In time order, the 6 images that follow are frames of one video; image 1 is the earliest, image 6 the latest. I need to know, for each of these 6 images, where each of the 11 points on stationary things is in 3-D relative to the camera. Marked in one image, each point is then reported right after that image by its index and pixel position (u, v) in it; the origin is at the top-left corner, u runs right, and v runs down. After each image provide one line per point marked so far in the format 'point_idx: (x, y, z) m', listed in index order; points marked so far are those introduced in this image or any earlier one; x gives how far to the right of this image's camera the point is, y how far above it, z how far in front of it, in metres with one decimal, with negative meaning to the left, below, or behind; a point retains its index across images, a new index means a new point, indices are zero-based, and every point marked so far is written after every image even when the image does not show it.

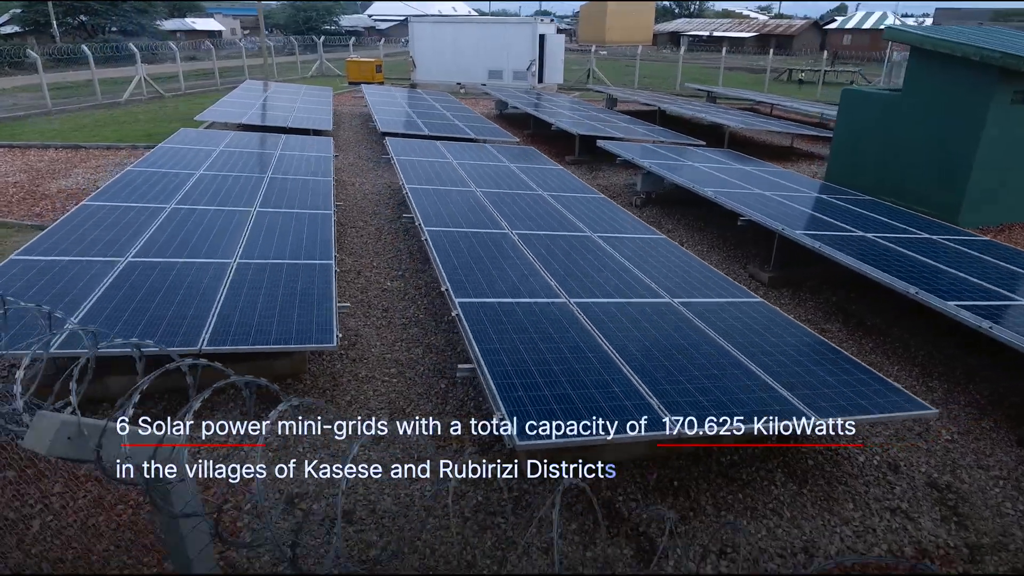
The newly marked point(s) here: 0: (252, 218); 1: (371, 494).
0: (-4.0, +1.1, +9.5) m
1: (-1.2, -1.8, +5.5) m
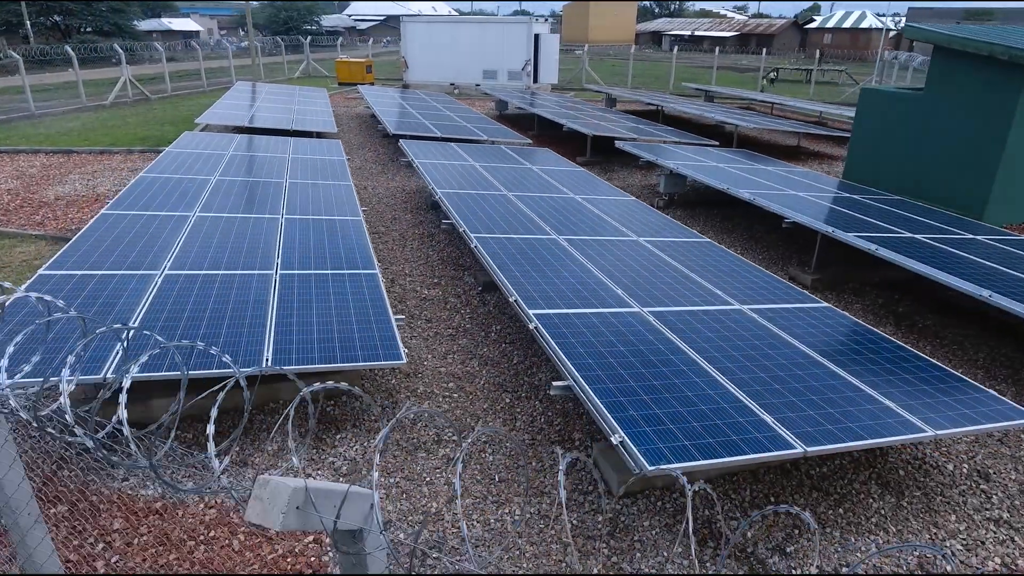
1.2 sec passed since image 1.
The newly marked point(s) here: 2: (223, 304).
0: (-3.3, +0.9, +9.1) m
1: (-0.4, -1.9, +5.2) m
2: (-3.0, -0.2, +6.6) m
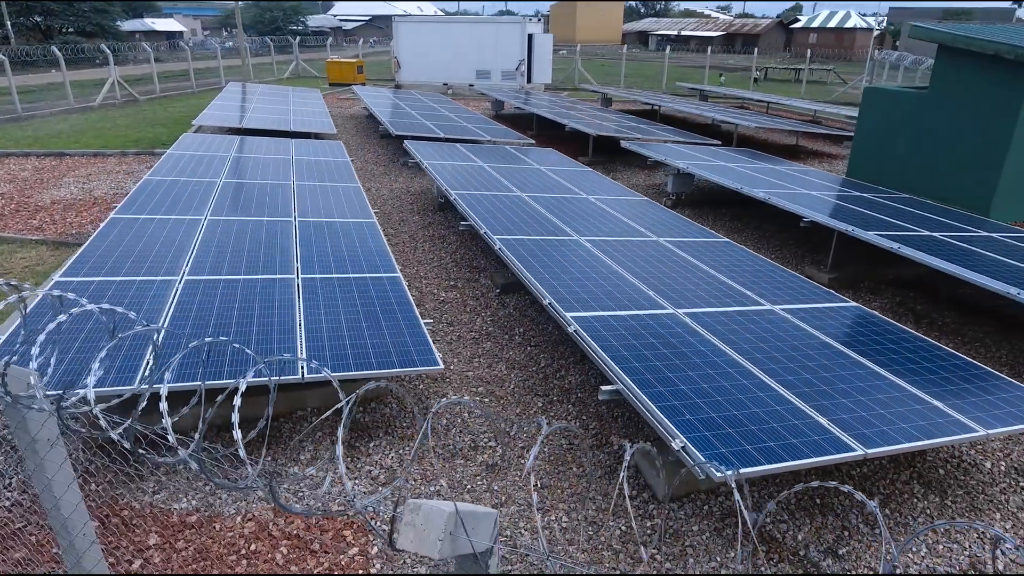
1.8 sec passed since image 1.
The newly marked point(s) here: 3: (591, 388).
0: (-3.1, +0.8, +9.0) m
1: (0.0, -2.0, +5.1) m
2: (-2.7, -0.2, +6.5) m
3: (+0.9, -1.1, +7.0) m
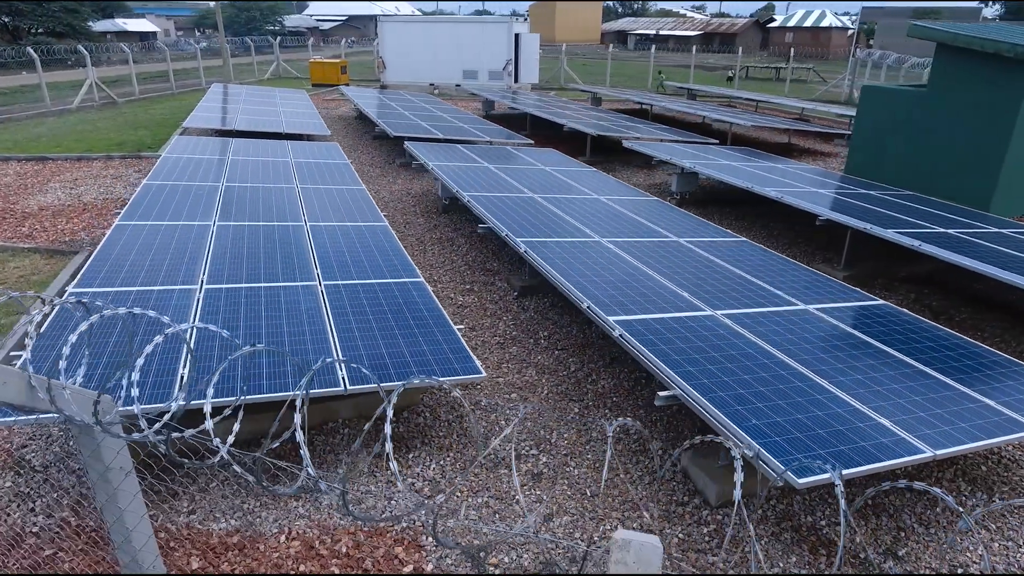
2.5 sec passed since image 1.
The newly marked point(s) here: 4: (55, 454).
0: (-2.8, +0.8, +8.7) m
1: (+0.4, -2.0, +5.0) m
2: (-2.3, -0.3, +6.3) m
3: (+1.2, -1.1, +6.9) m
4: (-4.2, -1.6, +5.8) m
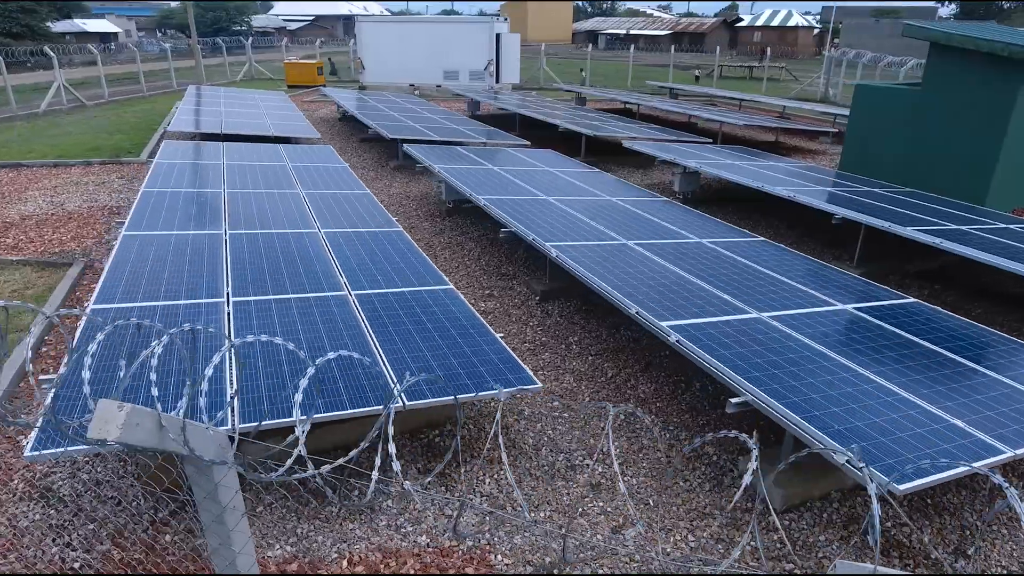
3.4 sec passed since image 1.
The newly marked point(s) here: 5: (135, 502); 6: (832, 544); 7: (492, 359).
0: (-2.5, +0.6, +8.4) m
1: (+1.0, -2.1, +4.8) m
2: (-1.9, -0.4, +6.0) m
3: (+1.7, -1.2, +6.8) m
4: (-3.7, -1.7, +5.5) m
5: (-3.2, -1.8, +5.3) m
6: (+2.6, -2.0, +5.0) m
7: (-0.2, -0.7, +6.0) m
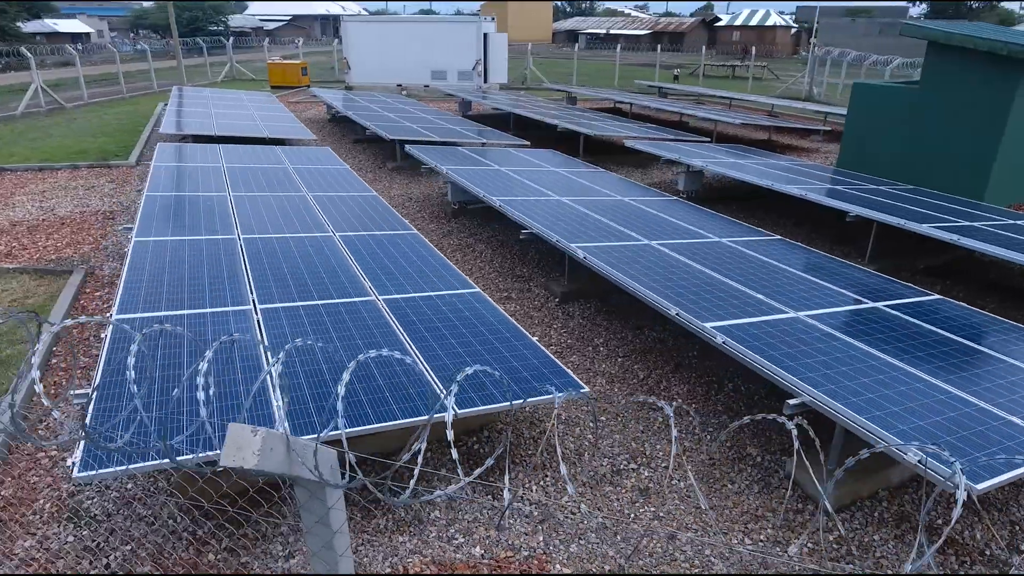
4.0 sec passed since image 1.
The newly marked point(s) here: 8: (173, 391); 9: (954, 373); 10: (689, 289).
0: (-2.2, +0.6, +8.3) m
1: (+1.4, -2.1, +4.8) m
2: (-1.5, -0.5, +5.8) m
3: (+2.0, -1.2, +6.8) m
4: (-3.3, -1.8, +5.3) m
5: (-2.7, -1.9, +5.1) m
6: (+3.0, -2.0, +5.0) m
7: (+0.2, -0.7, +5.9) m
8: (-2.7, -0.8, +4.9) m
9: (+3.8, -0.7, +5.4) m
10: (+1.9, 0.0, +6.7) m
